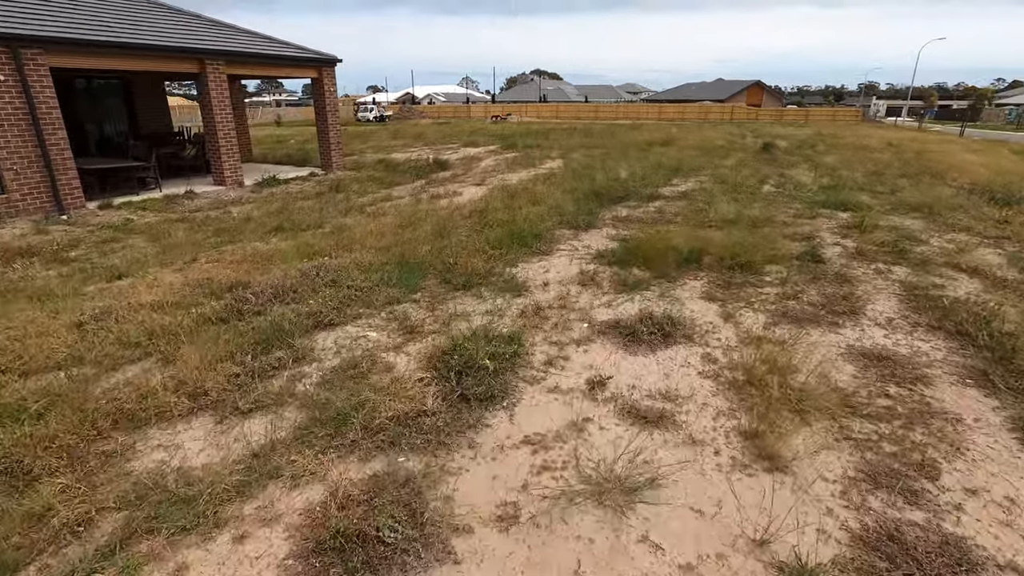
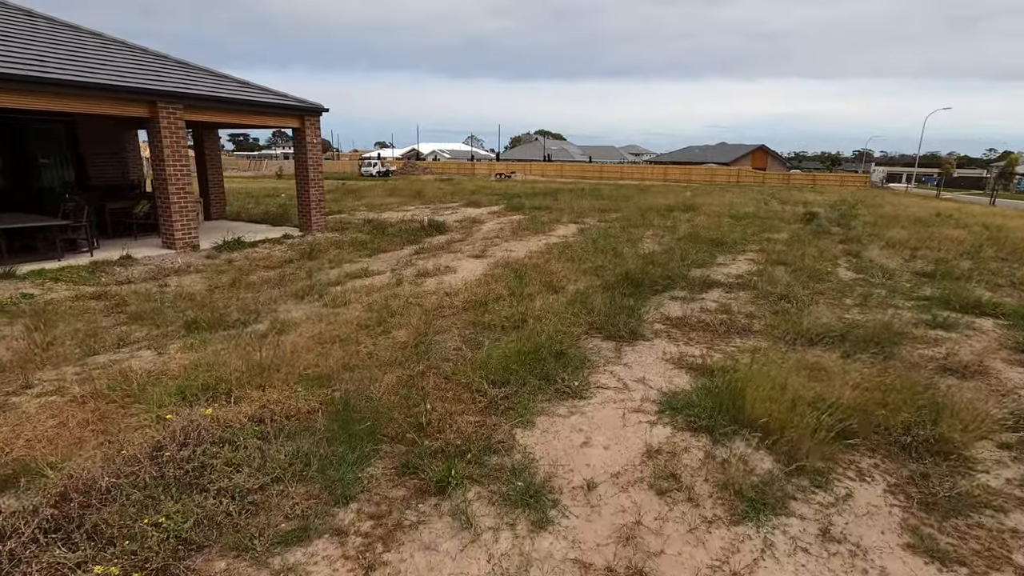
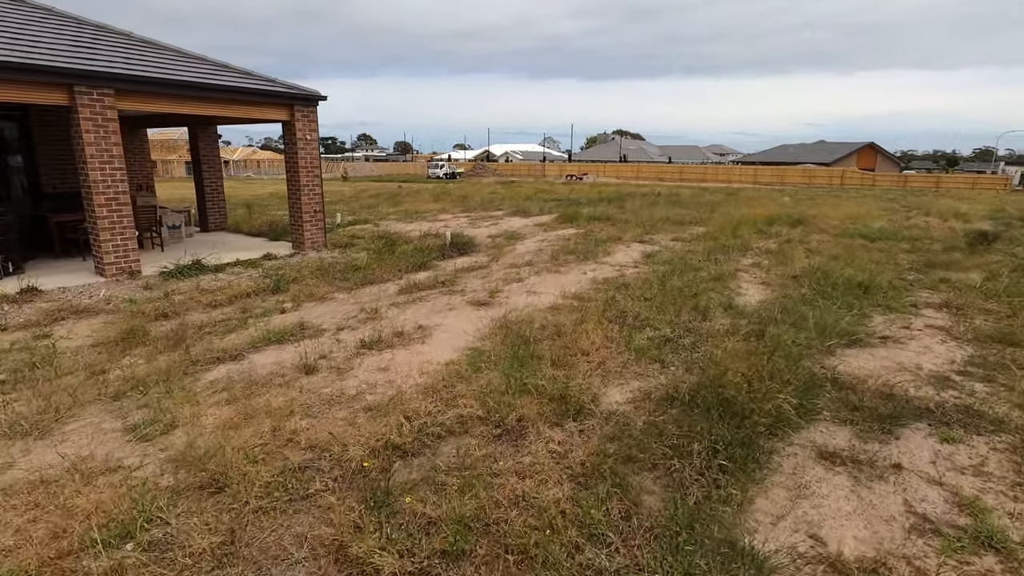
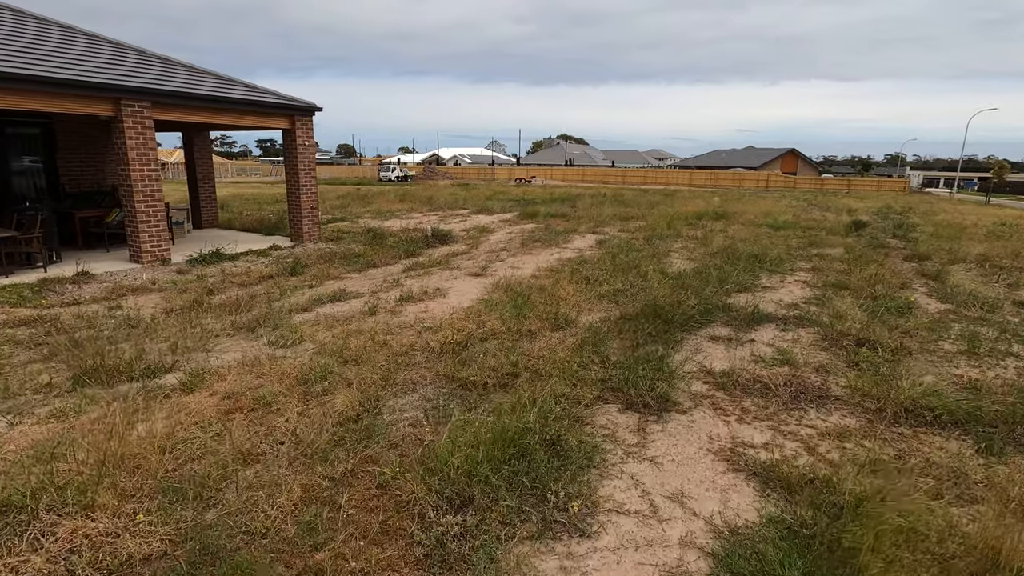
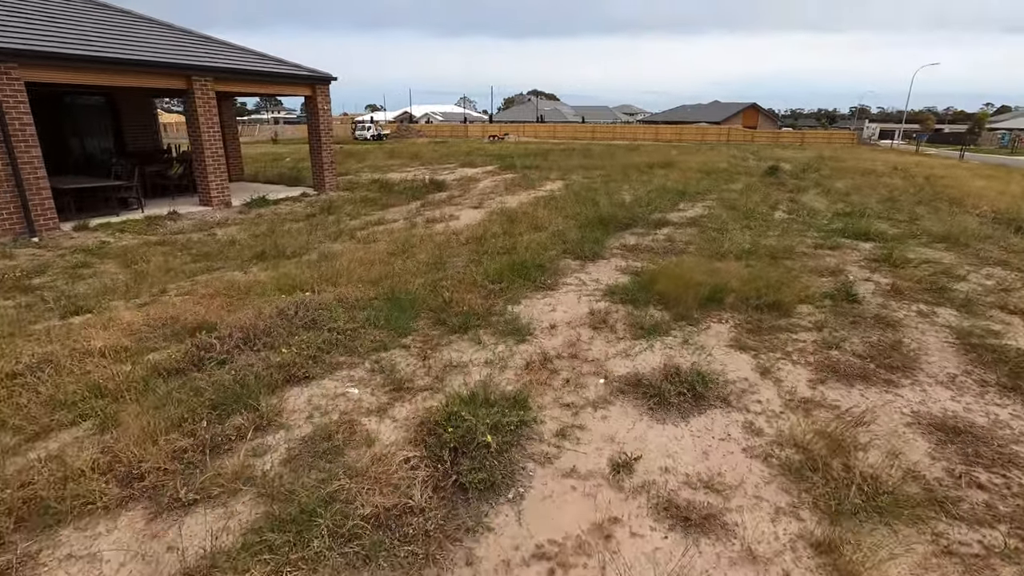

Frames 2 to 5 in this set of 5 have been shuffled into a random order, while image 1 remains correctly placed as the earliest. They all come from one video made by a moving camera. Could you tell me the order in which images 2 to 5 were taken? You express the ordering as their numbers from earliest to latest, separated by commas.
5, 2, 4, 3
